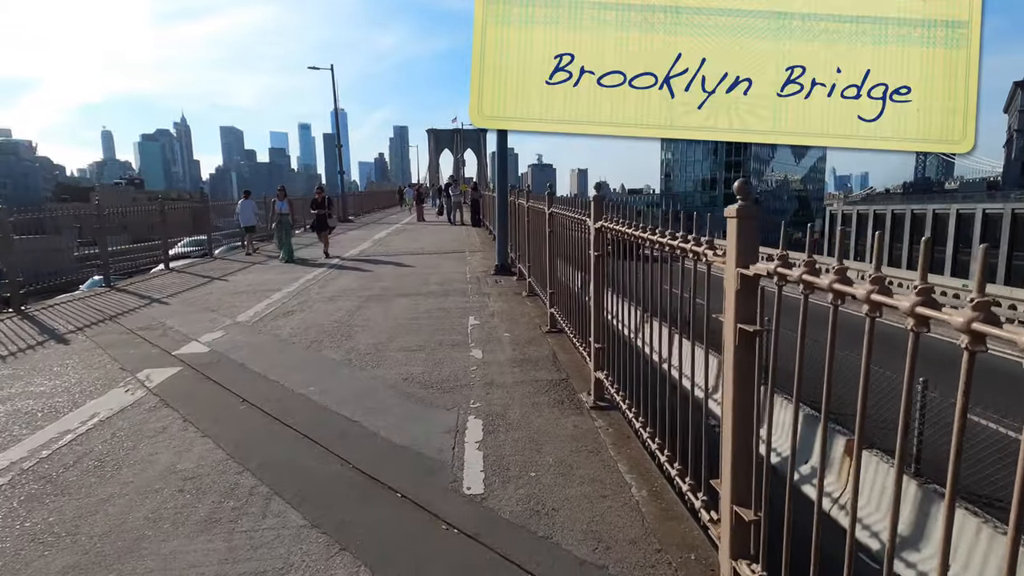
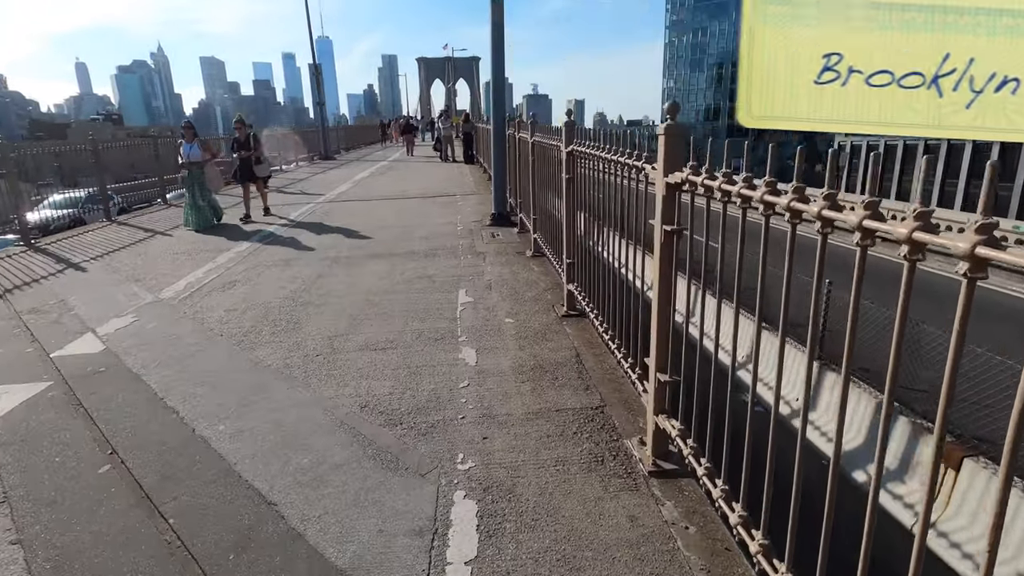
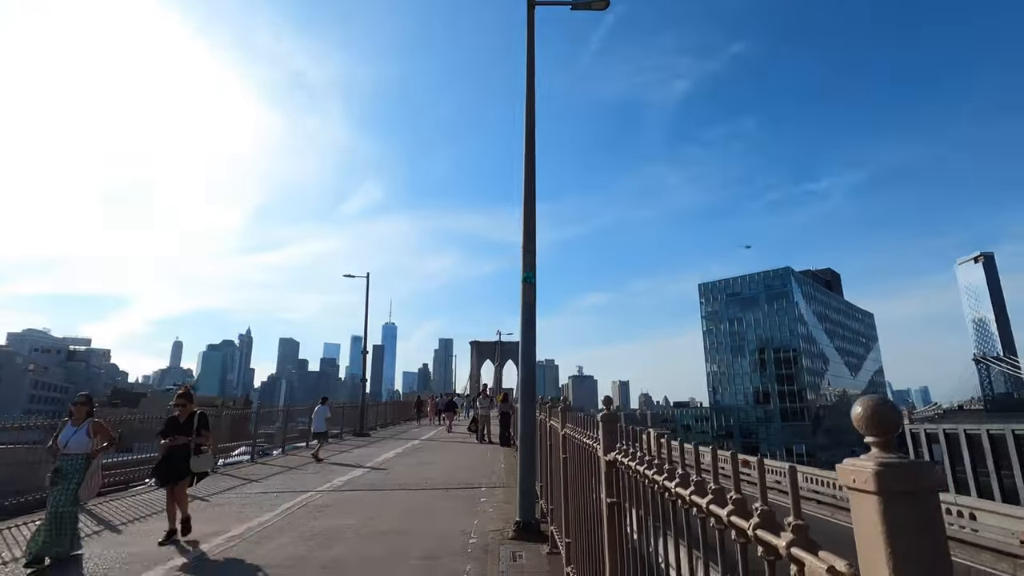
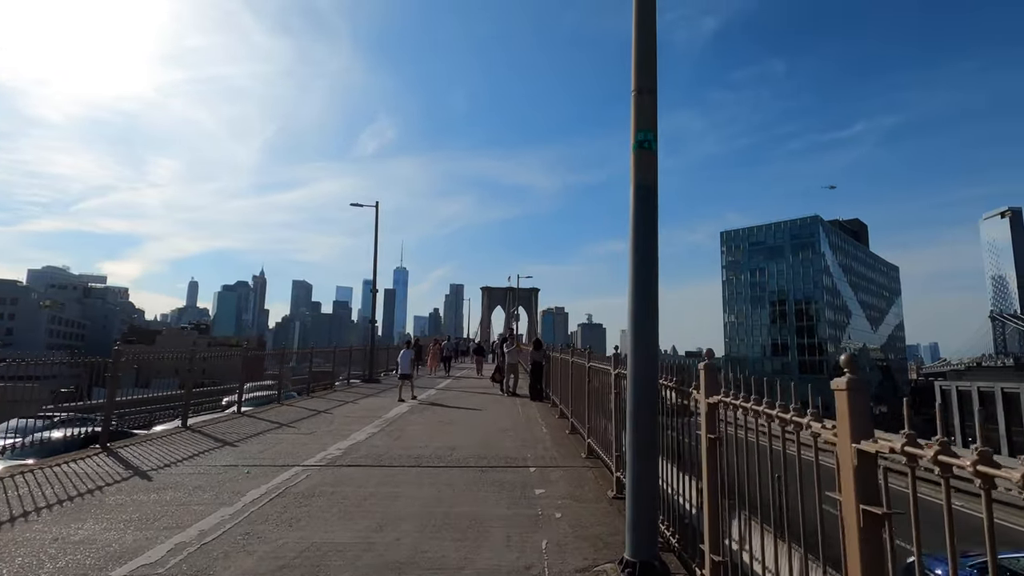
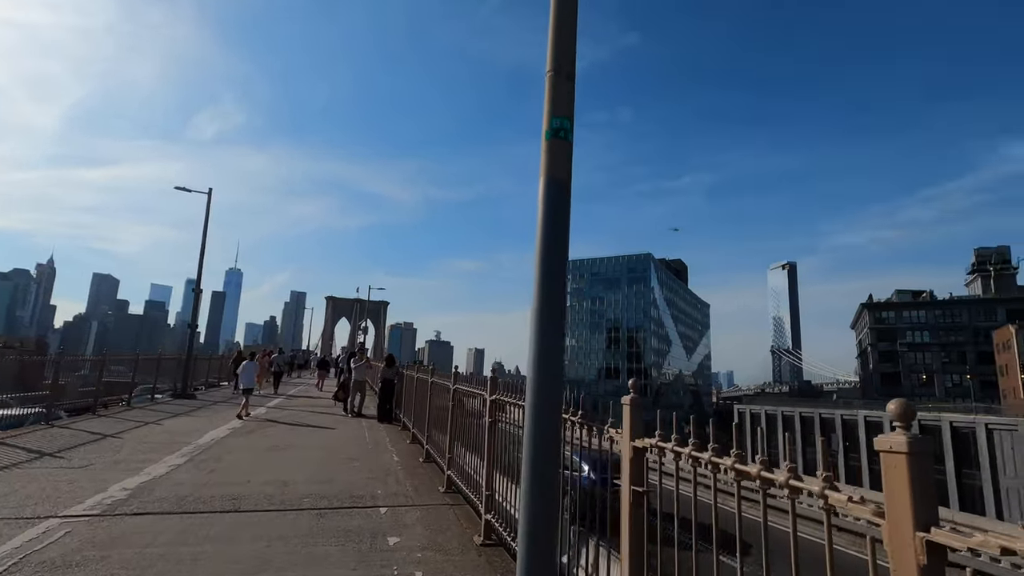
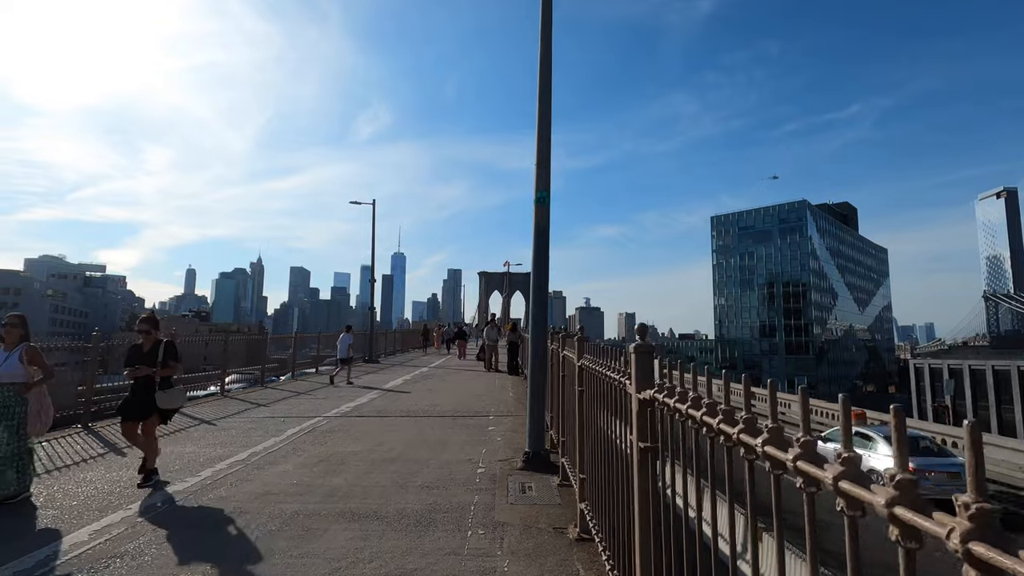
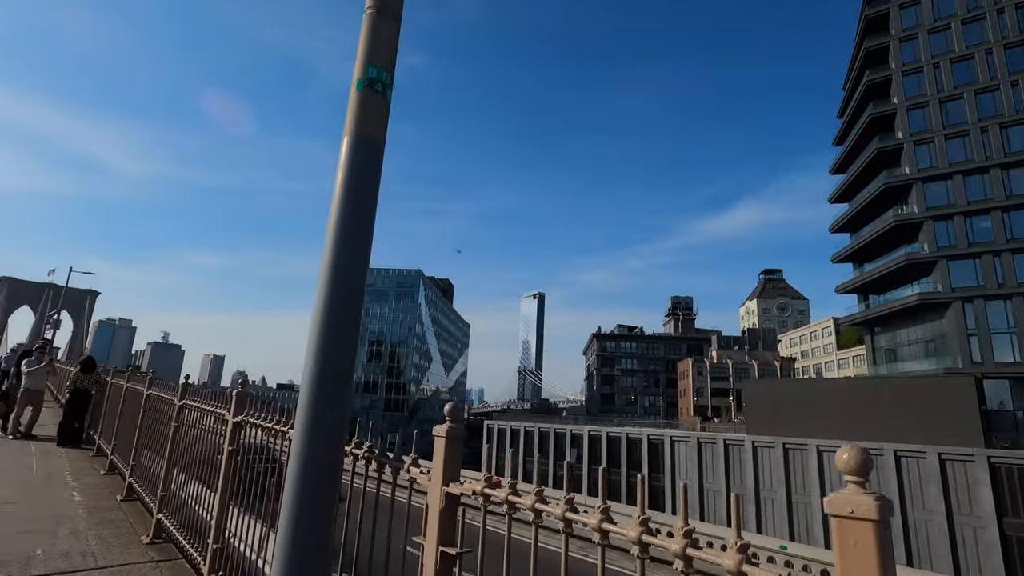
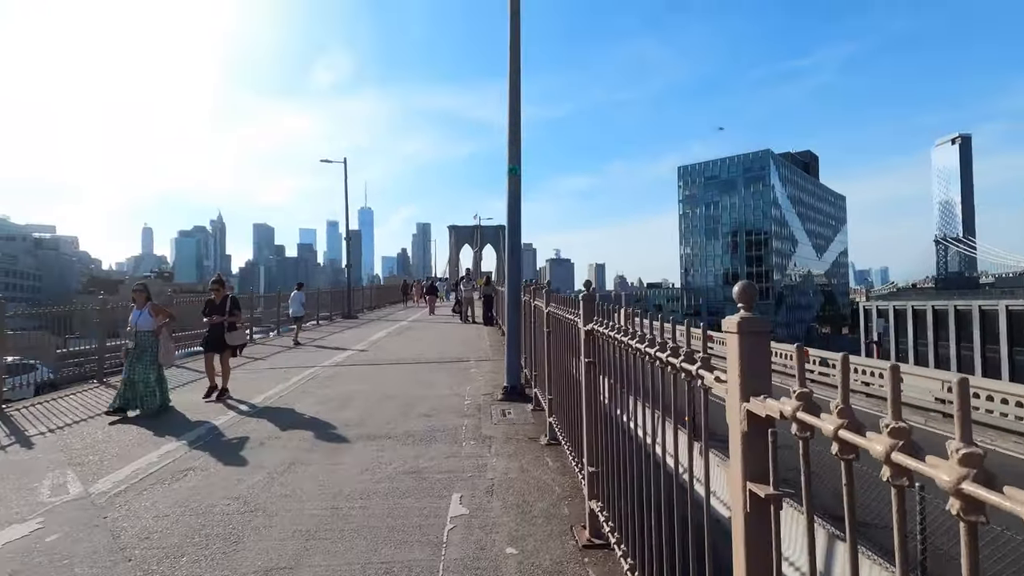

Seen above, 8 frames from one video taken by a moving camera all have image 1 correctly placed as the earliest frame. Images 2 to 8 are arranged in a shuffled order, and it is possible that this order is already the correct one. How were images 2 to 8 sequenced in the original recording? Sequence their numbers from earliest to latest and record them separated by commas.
2, 8, 3, 6, 4, 5, 7
